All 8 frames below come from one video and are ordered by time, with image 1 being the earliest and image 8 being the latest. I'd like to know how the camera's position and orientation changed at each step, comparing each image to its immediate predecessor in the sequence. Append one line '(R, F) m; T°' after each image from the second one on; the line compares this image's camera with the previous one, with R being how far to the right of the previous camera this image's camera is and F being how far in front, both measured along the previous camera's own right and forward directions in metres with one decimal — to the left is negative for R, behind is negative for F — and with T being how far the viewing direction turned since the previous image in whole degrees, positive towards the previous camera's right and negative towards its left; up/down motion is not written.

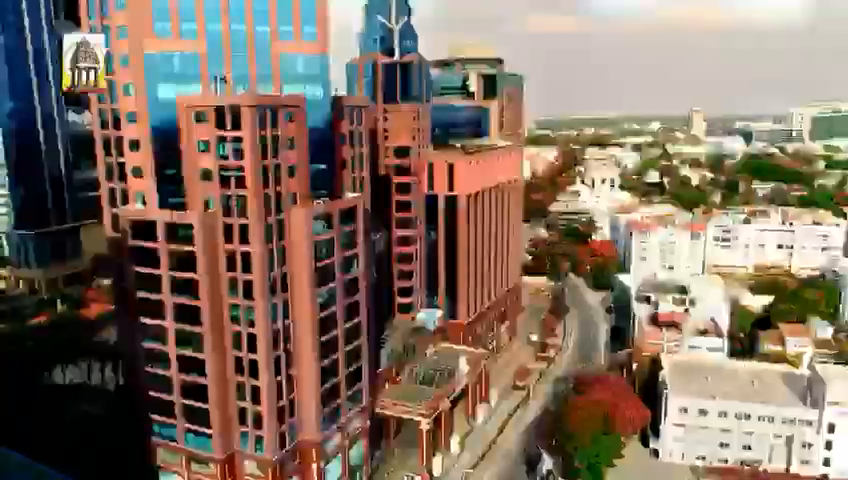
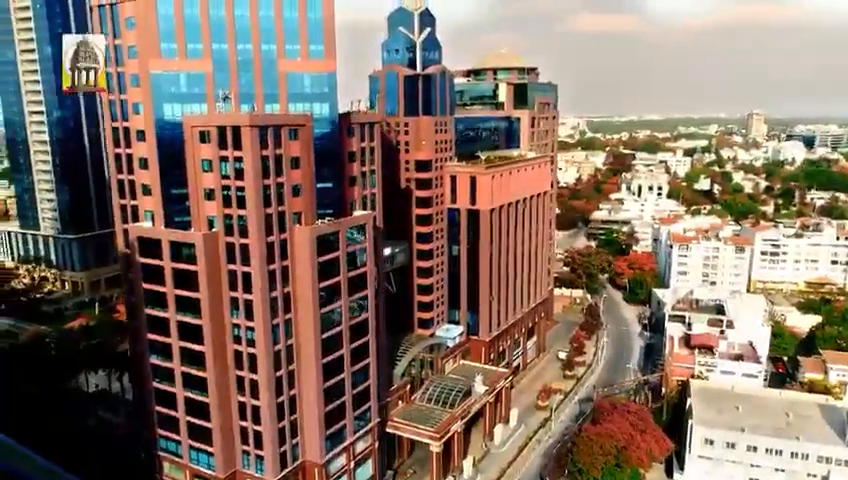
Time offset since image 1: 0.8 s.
(+3.2, +1.3) m; -4°
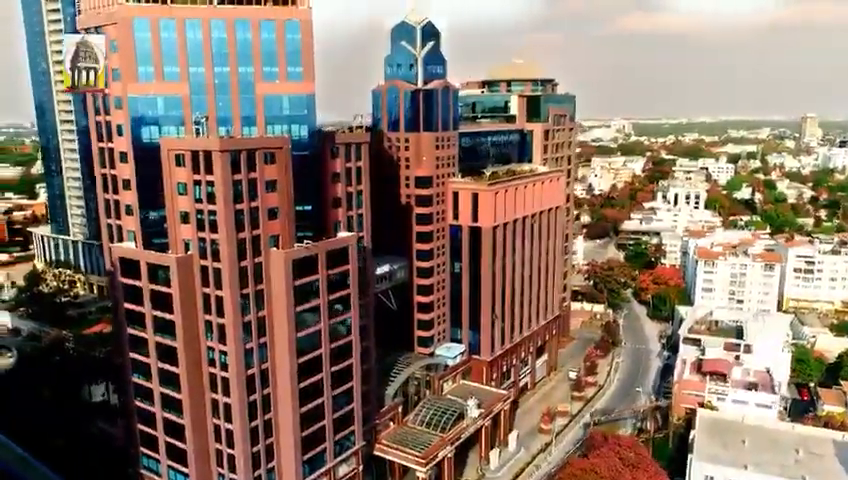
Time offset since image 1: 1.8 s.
(+4.7, +1.2) m; -4°
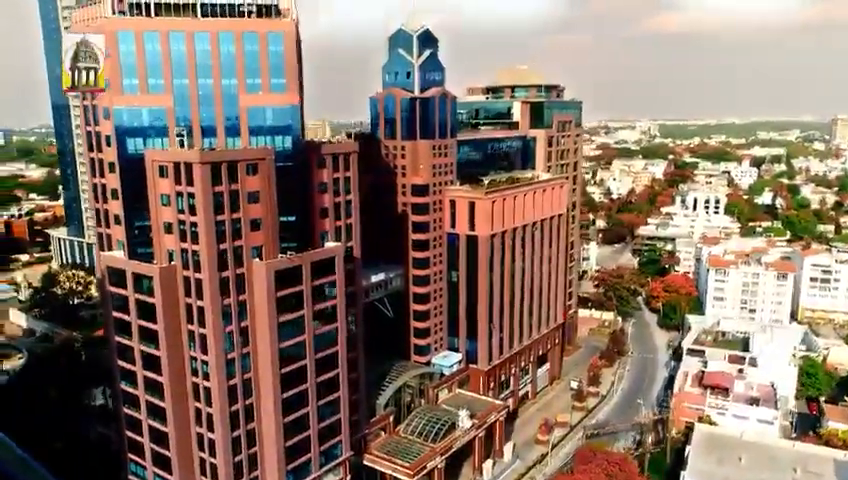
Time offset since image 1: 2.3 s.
(+3.0, +0.3) m; -2°
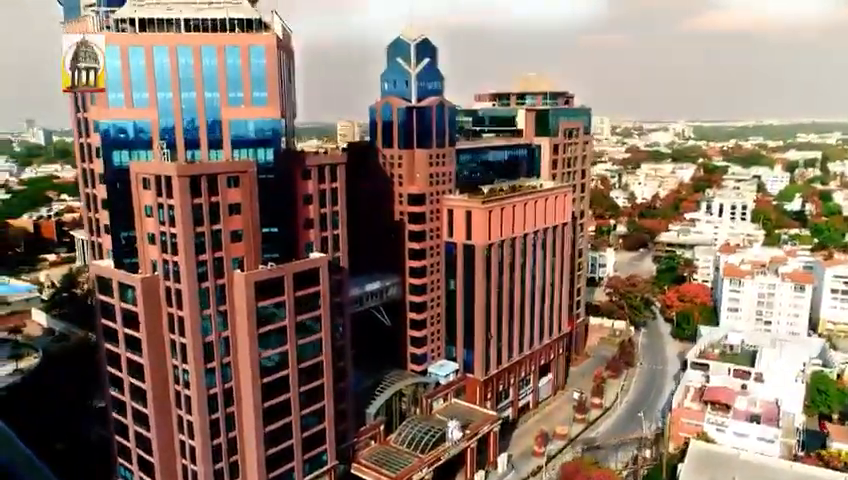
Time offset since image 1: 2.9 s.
(+3.8, +0.1) m; -3°
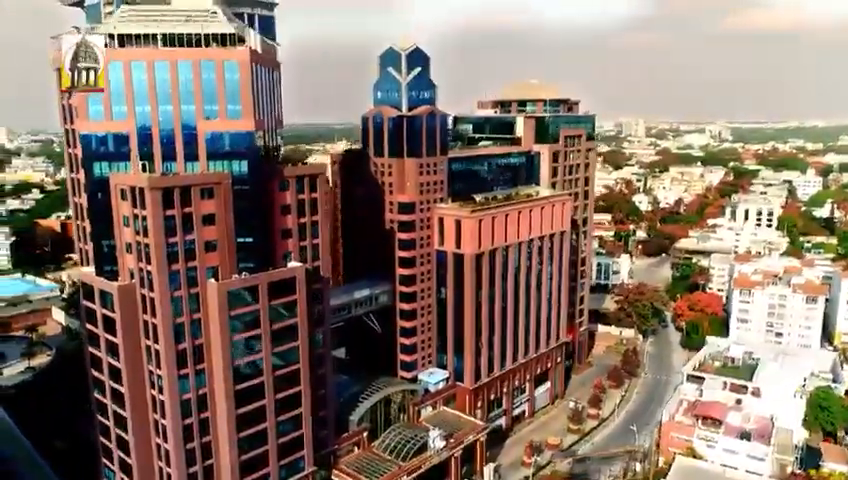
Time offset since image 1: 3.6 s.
(+4.6, -0.2) m; -3°
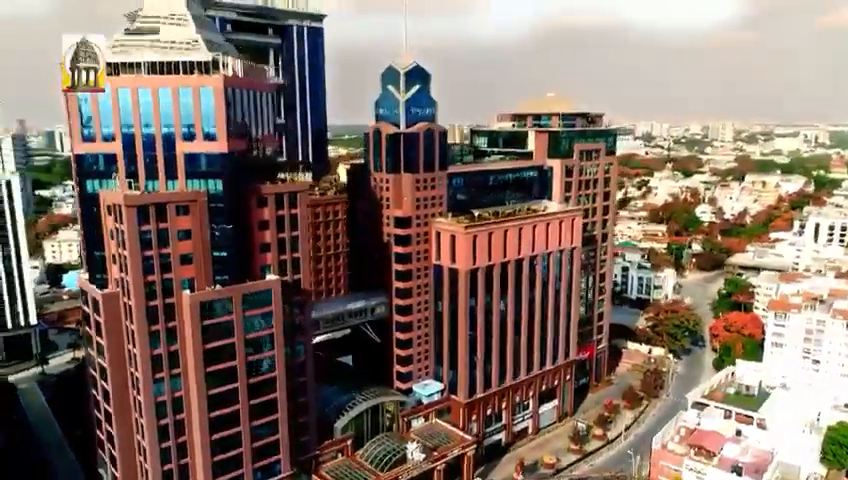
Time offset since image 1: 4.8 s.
(+9.0, -0.6) m; -7°
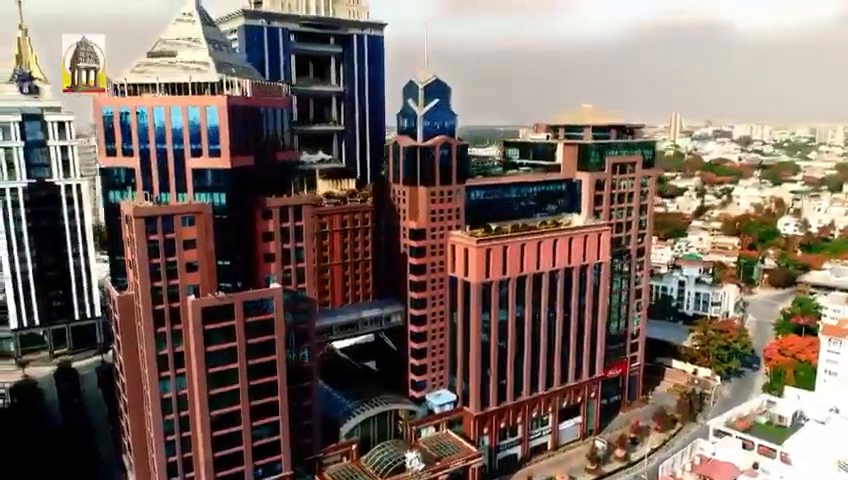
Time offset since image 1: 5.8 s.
(+7.9, -0.5) m; -8°
